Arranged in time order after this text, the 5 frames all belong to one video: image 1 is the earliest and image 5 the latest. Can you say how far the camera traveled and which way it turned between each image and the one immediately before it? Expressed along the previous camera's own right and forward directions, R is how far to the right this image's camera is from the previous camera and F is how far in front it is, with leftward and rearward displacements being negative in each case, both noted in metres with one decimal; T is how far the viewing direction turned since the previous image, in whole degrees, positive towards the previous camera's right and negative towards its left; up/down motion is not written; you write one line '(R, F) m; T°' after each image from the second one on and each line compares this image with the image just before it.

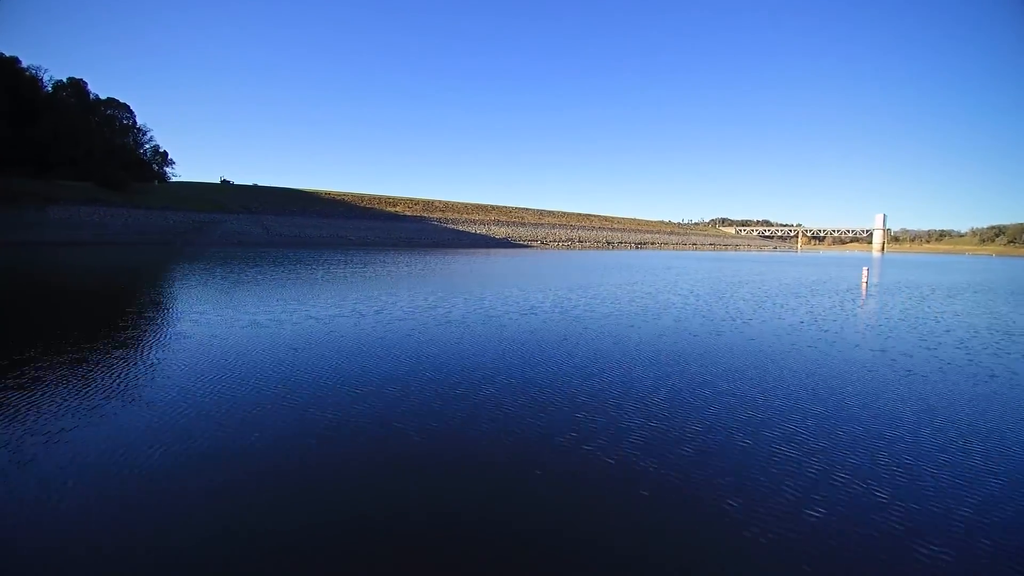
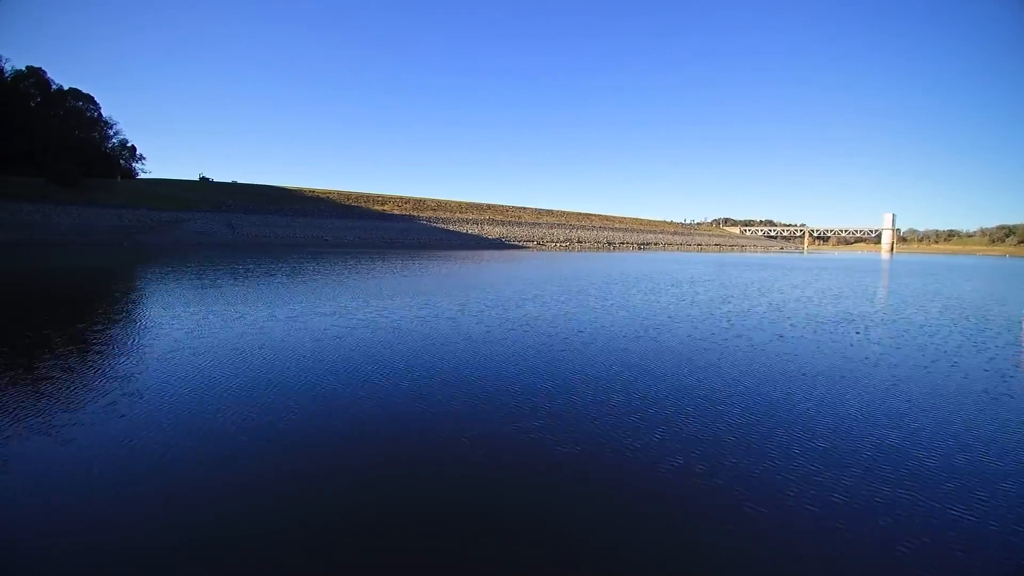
(+0.2, +1.3) m; 0°
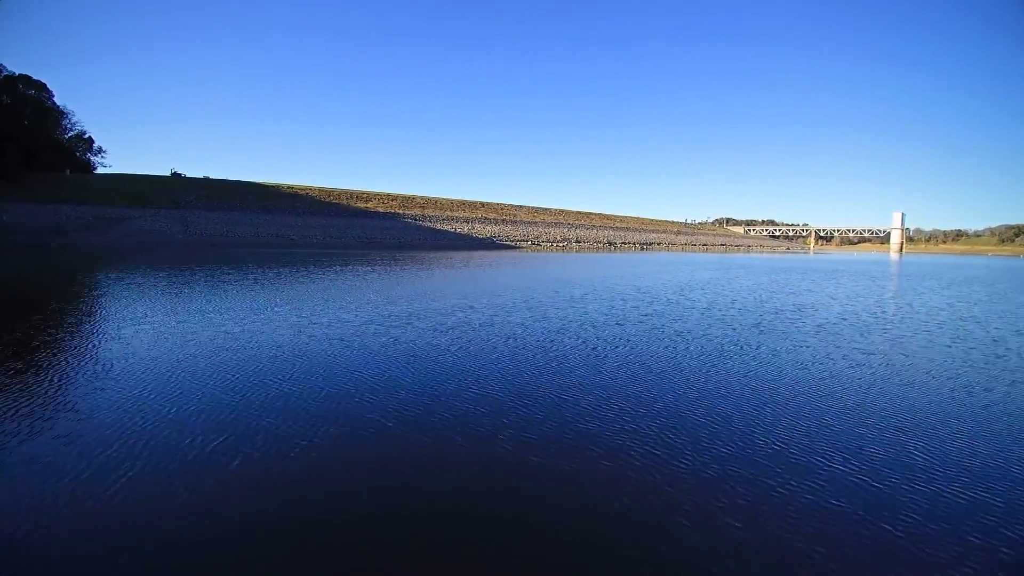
(+0.2, +1.5) m; 0°
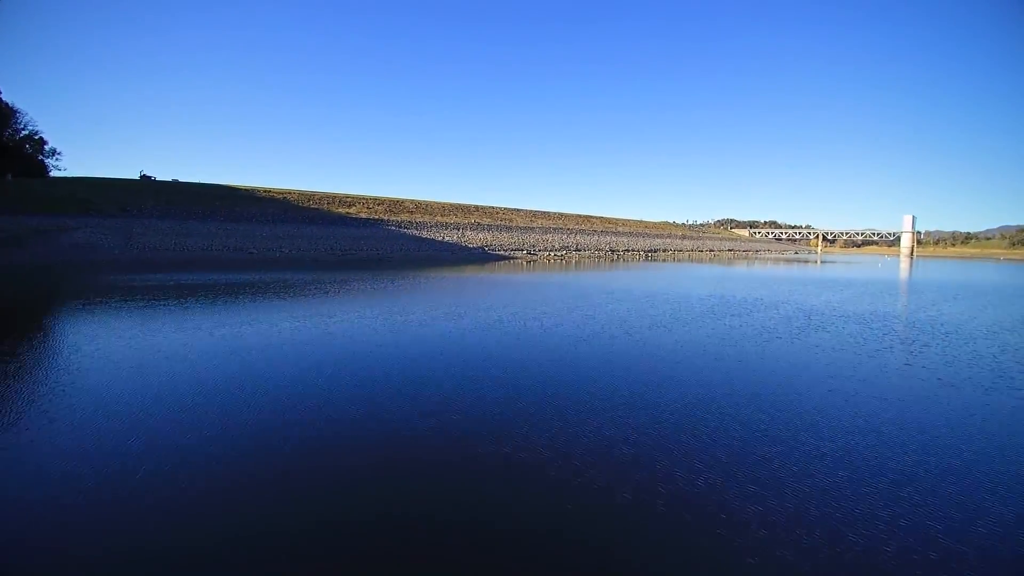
(+0.2, +1.4) m; 0°
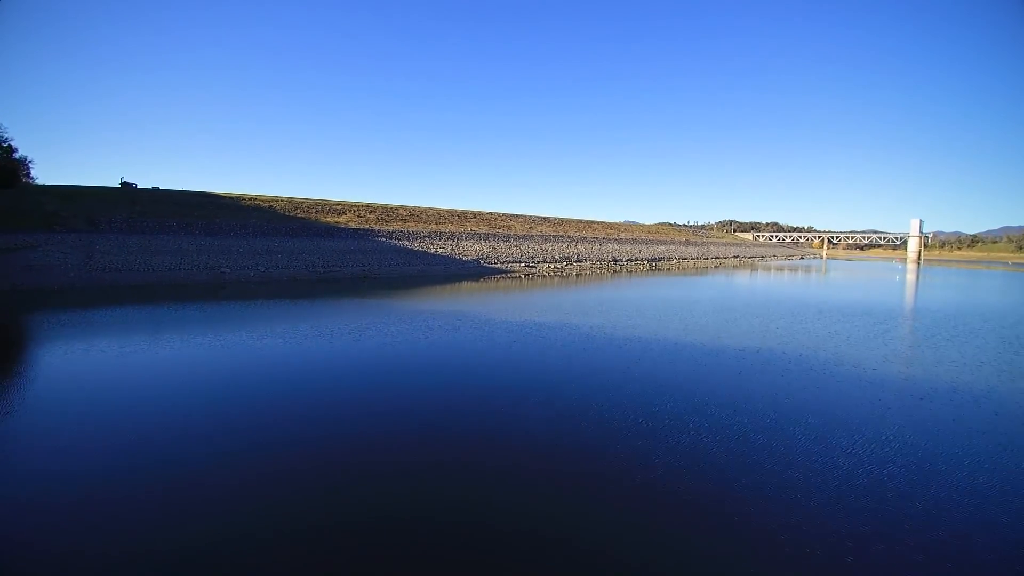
(+0.1, +0.8) m; 0°
